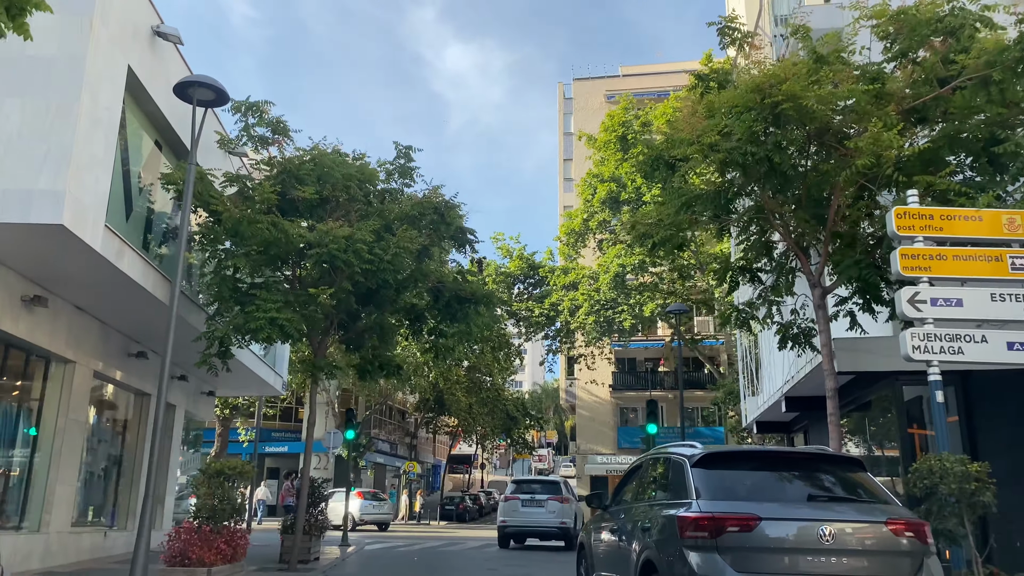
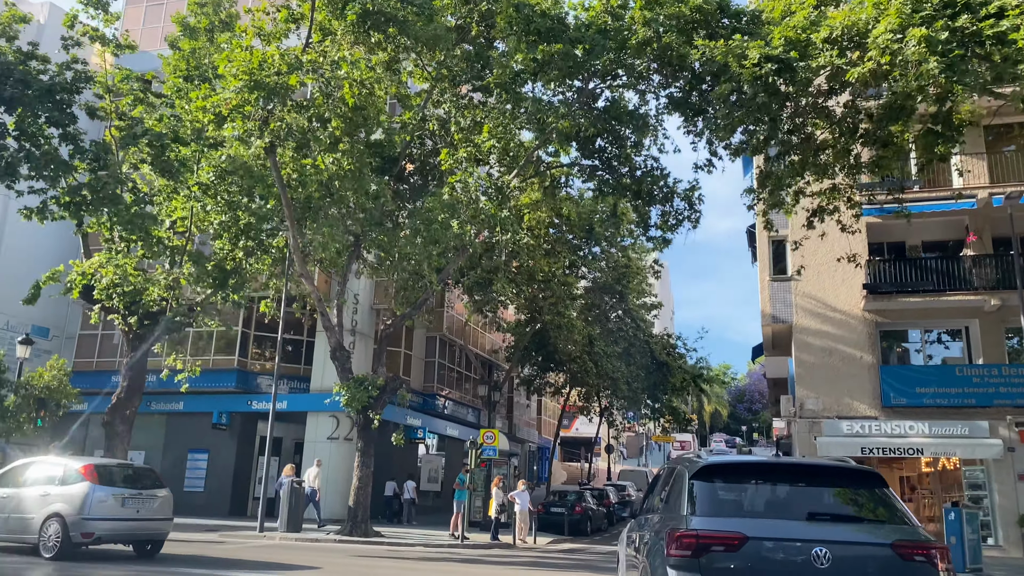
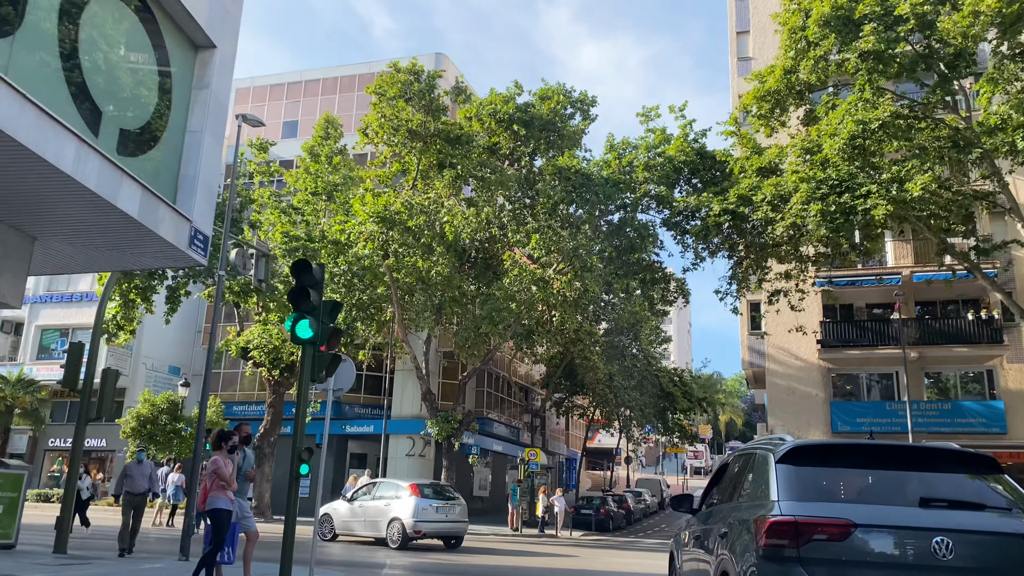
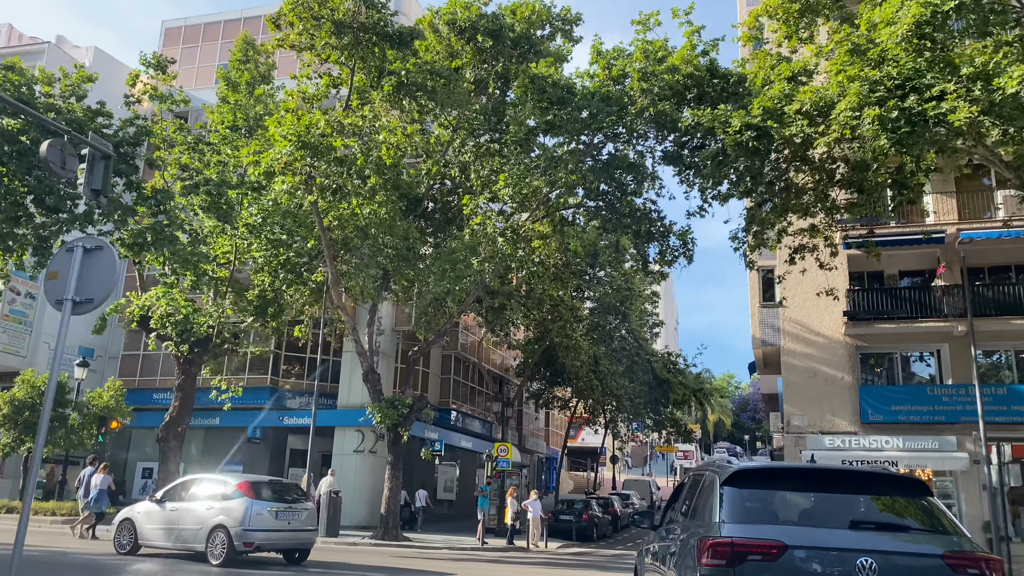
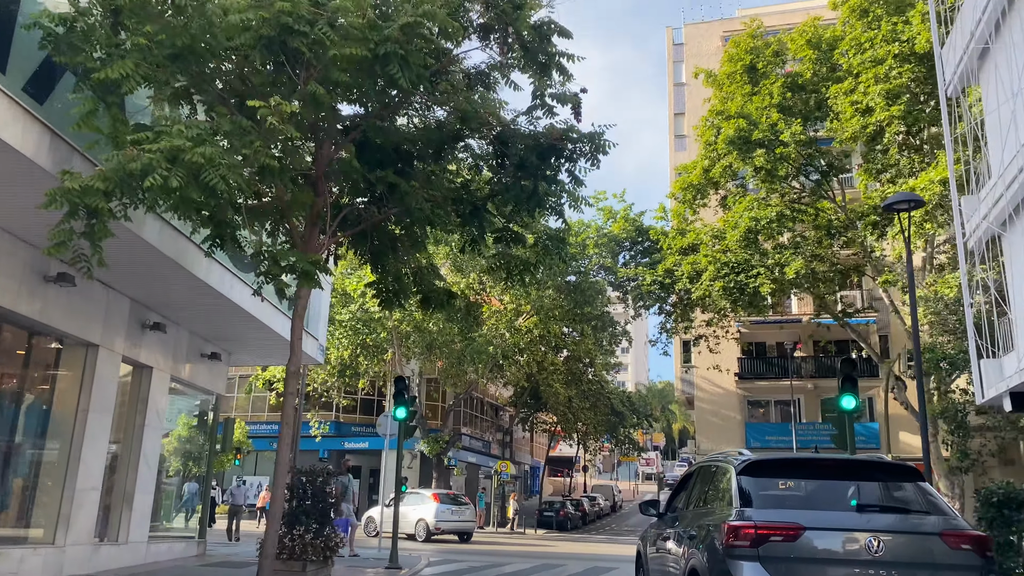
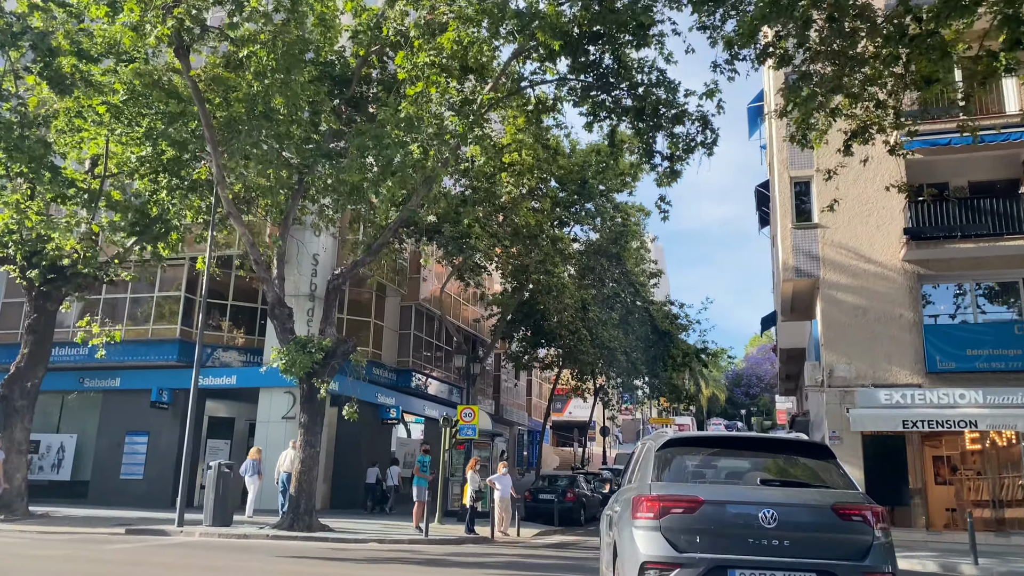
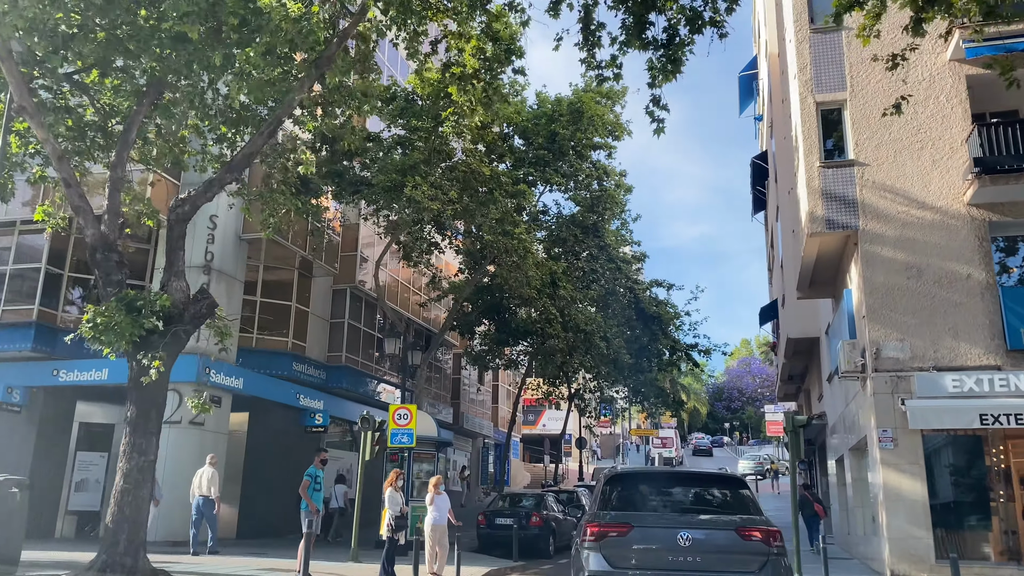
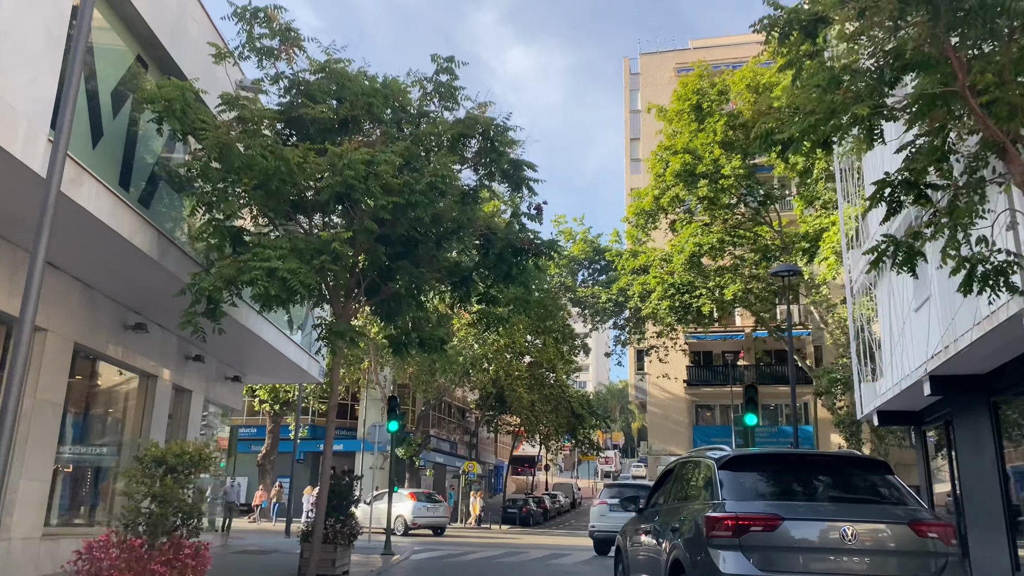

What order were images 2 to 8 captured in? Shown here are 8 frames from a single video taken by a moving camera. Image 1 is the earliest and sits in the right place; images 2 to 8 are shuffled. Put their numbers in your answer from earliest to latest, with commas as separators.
8, 5, 3, 4, 2, 6, 7
